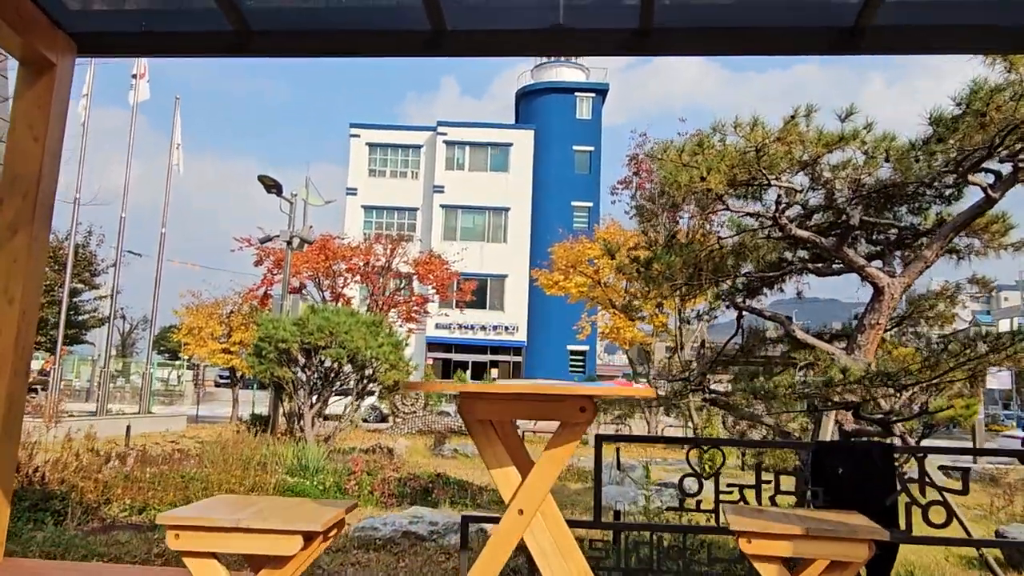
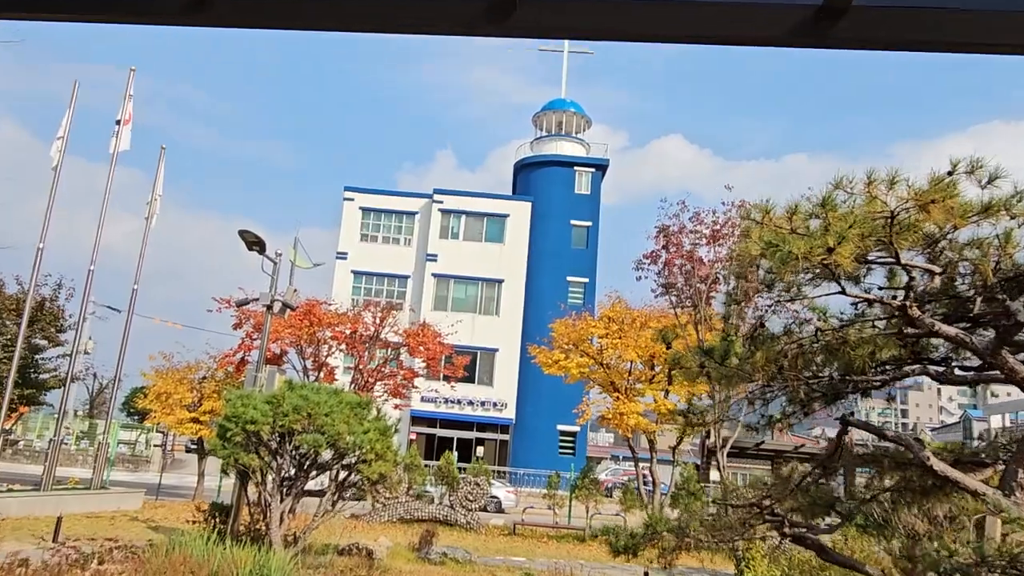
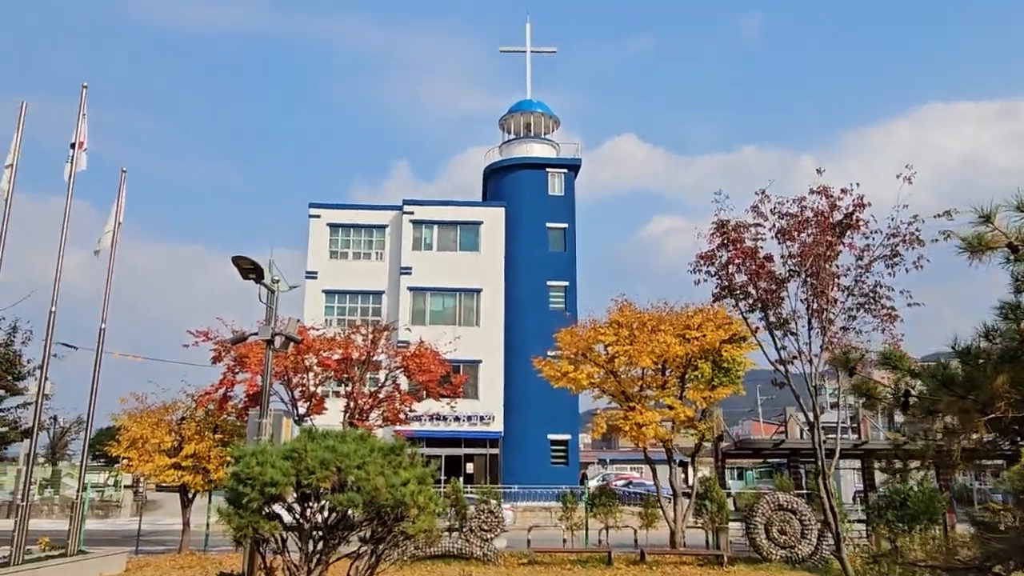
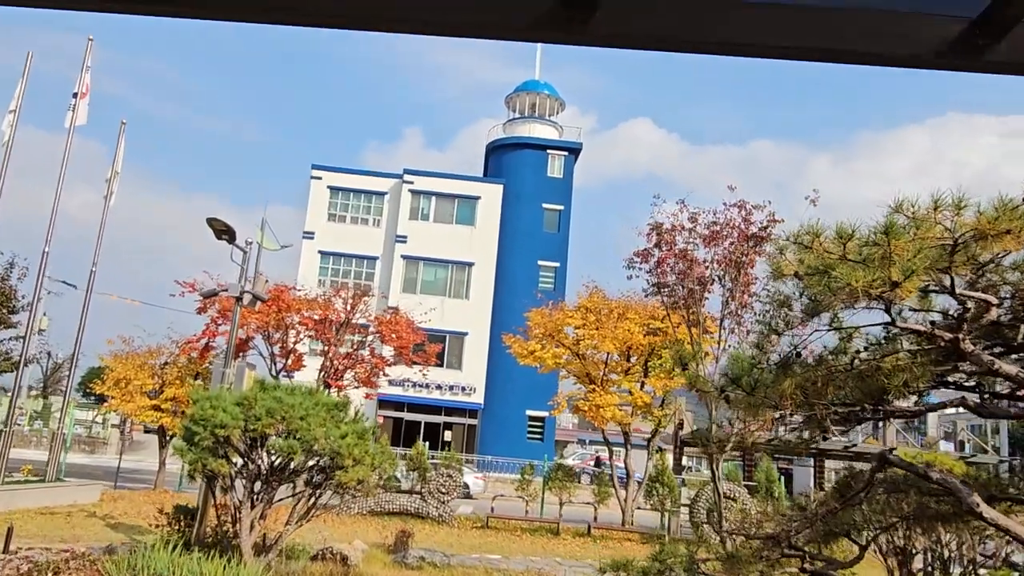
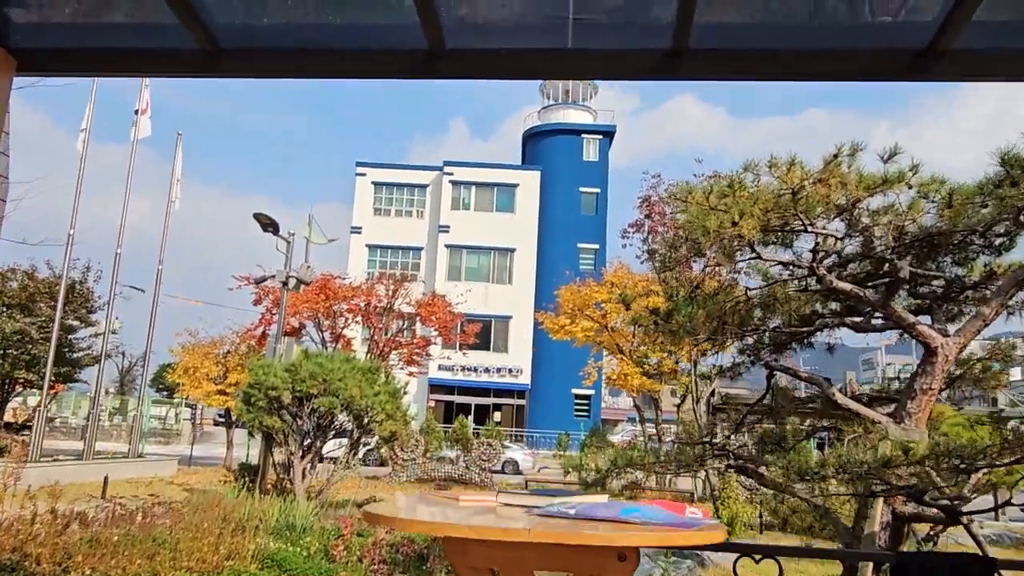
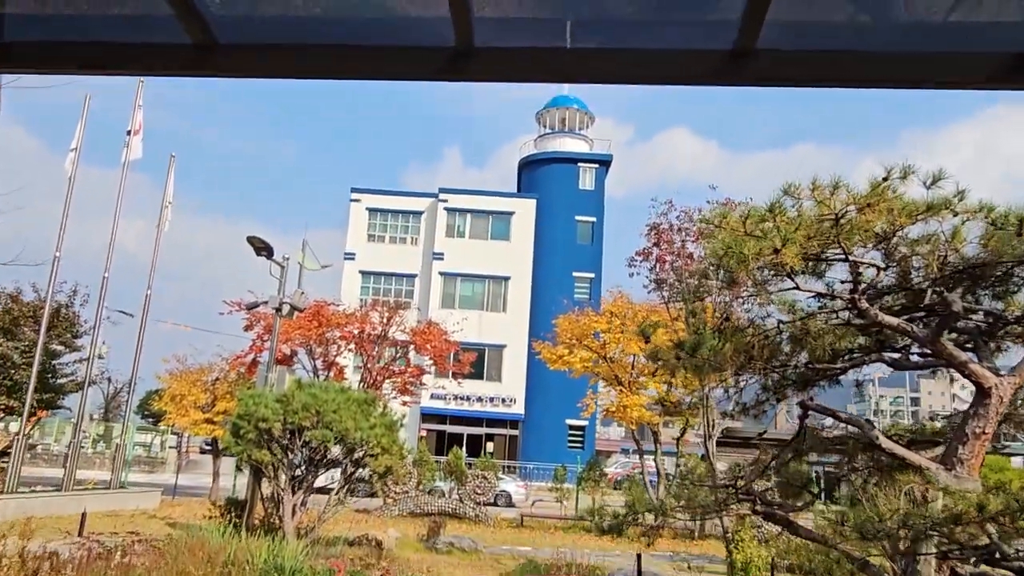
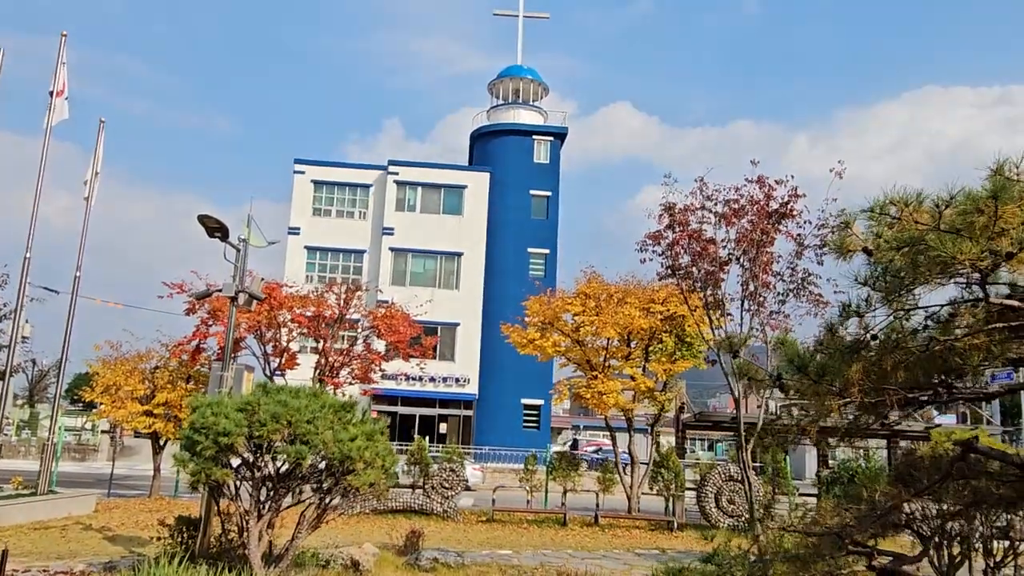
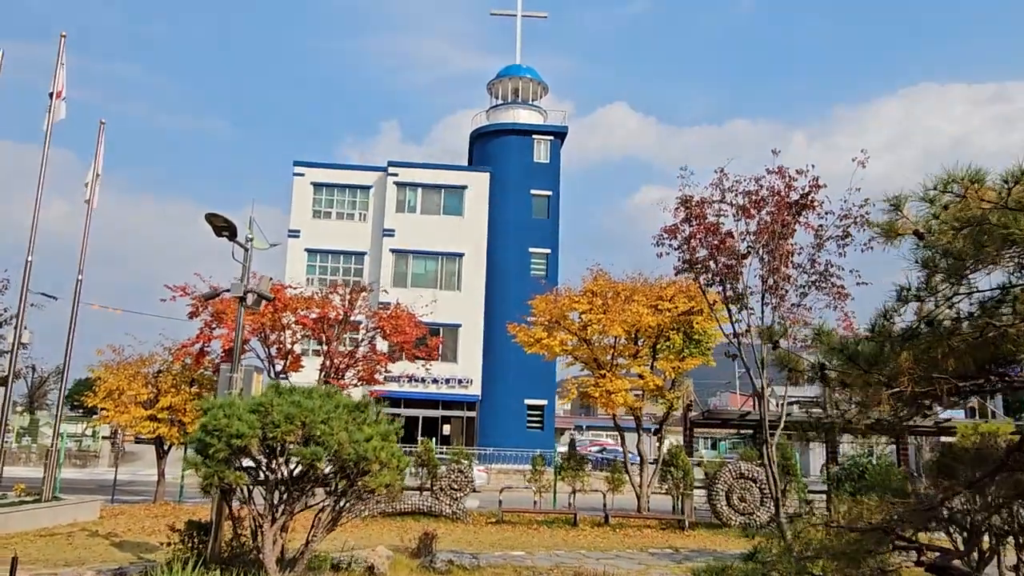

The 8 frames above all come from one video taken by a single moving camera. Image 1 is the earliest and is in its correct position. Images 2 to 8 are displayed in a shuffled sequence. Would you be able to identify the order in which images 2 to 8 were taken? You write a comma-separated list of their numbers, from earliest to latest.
5, 6, 2, 4, 7, 8, 3
